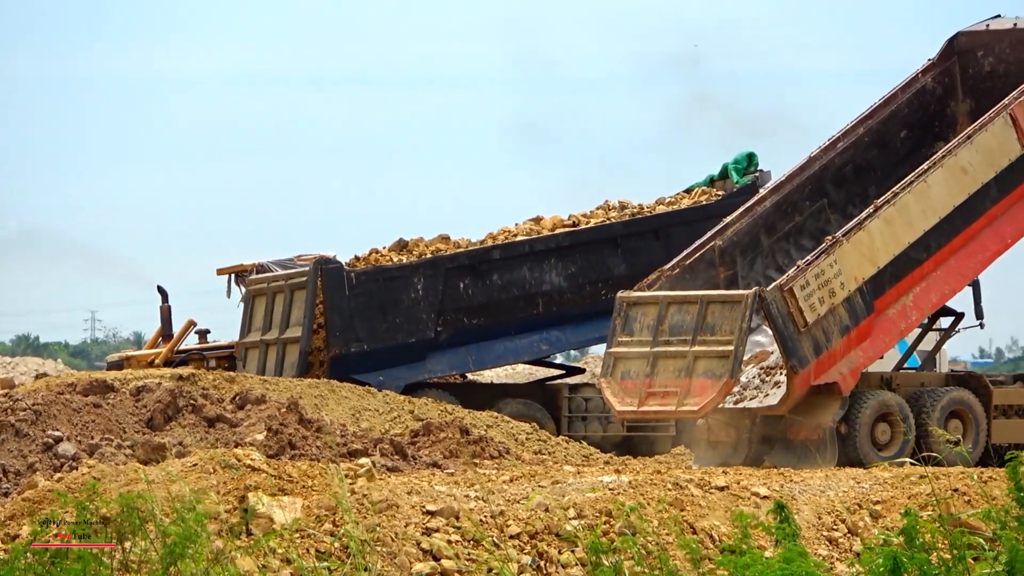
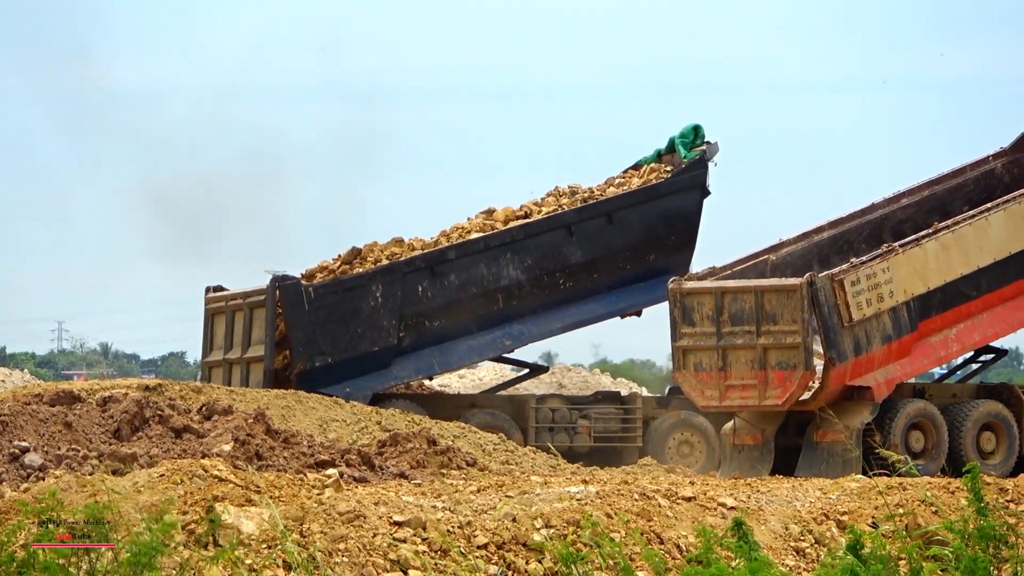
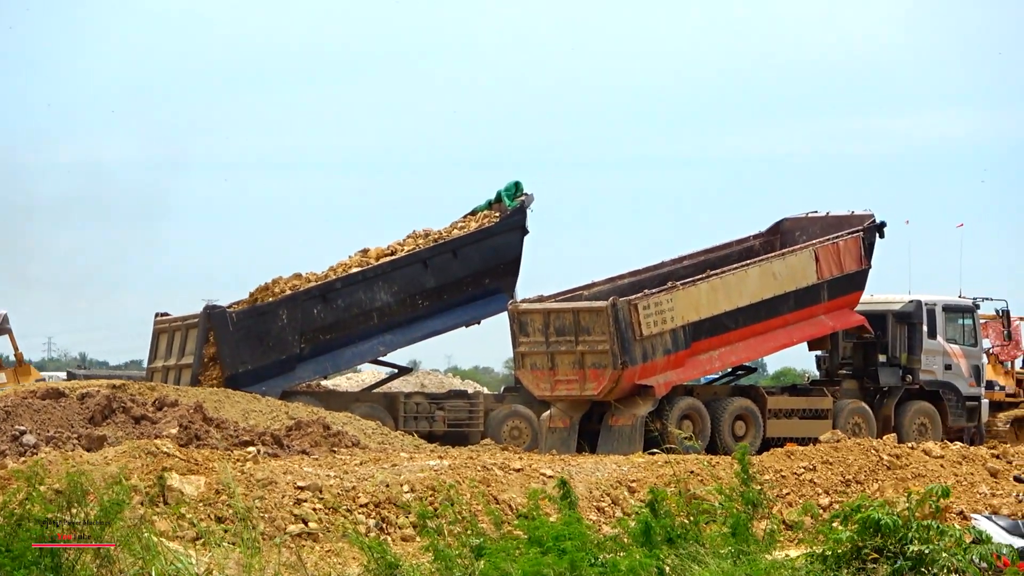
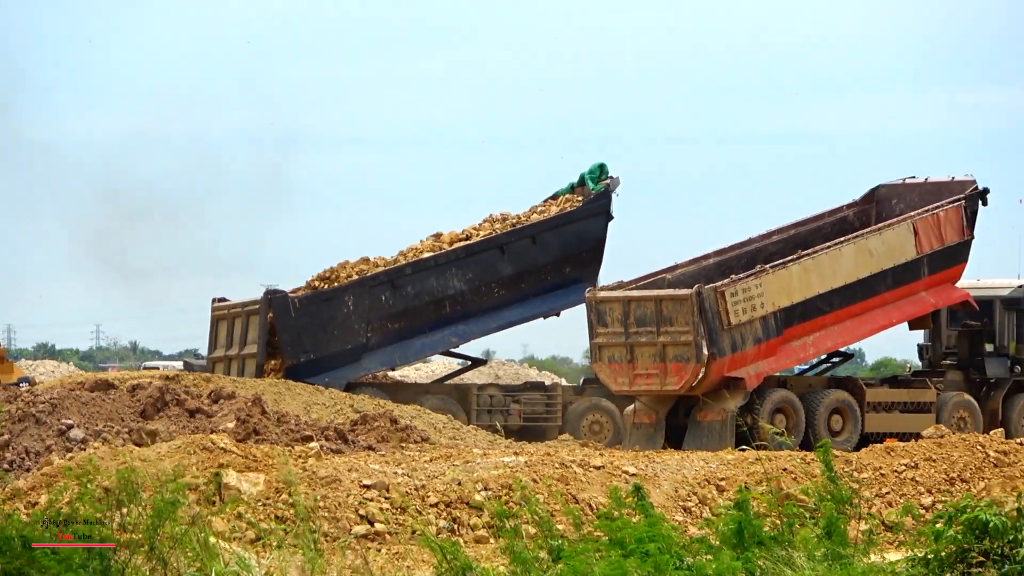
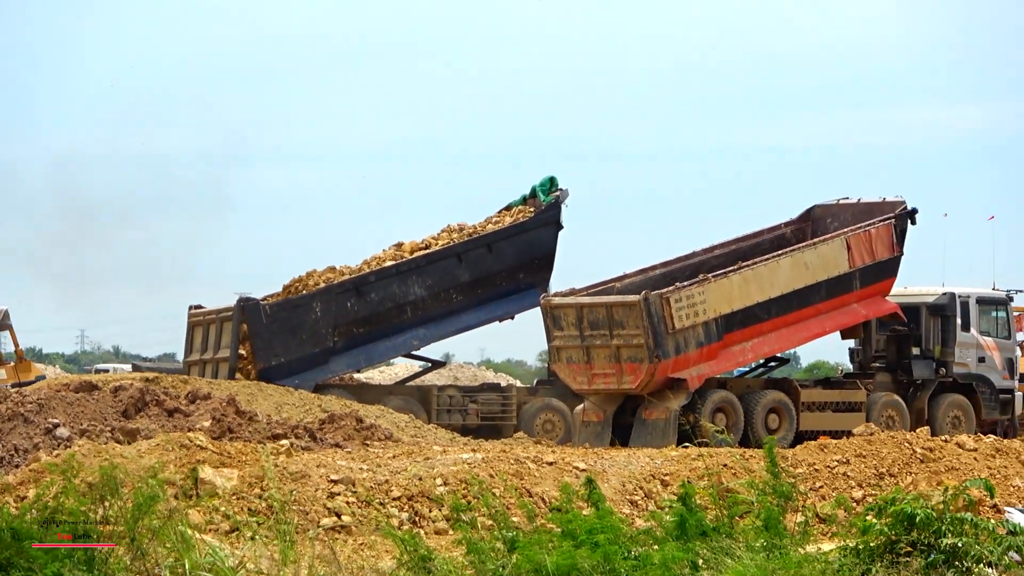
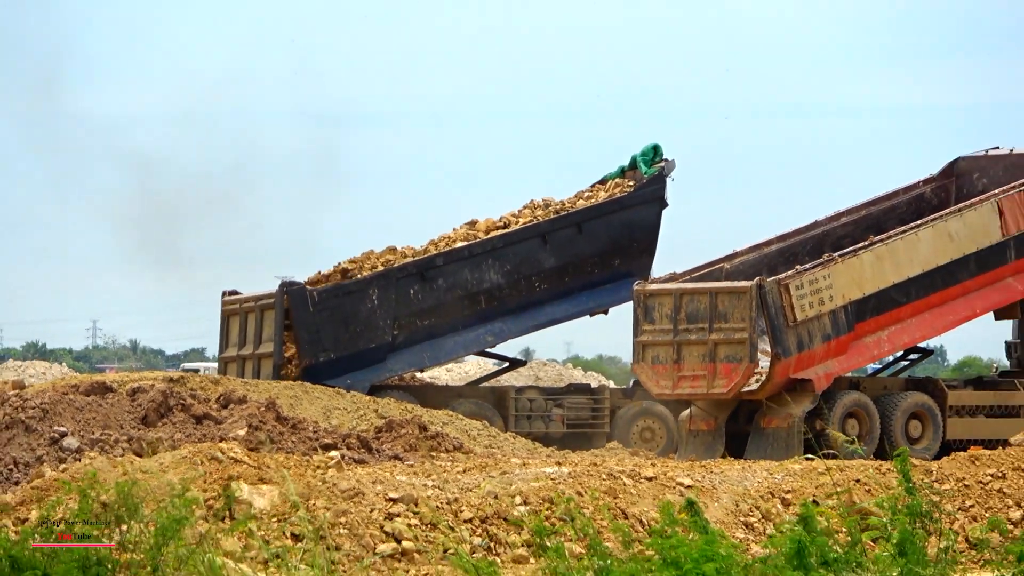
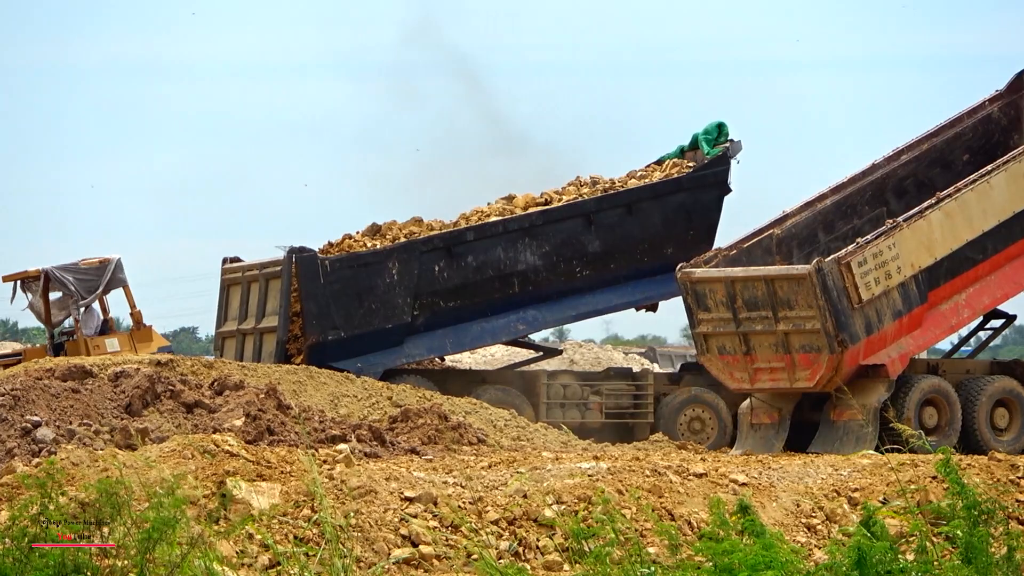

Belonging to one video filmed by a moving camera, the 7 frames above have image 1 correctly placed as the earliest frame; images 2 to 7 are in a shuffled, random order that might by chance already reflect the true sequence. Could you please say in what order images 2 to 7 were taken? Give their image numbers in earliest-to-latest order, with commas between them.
7, 2, 6, 4, 5, 3
